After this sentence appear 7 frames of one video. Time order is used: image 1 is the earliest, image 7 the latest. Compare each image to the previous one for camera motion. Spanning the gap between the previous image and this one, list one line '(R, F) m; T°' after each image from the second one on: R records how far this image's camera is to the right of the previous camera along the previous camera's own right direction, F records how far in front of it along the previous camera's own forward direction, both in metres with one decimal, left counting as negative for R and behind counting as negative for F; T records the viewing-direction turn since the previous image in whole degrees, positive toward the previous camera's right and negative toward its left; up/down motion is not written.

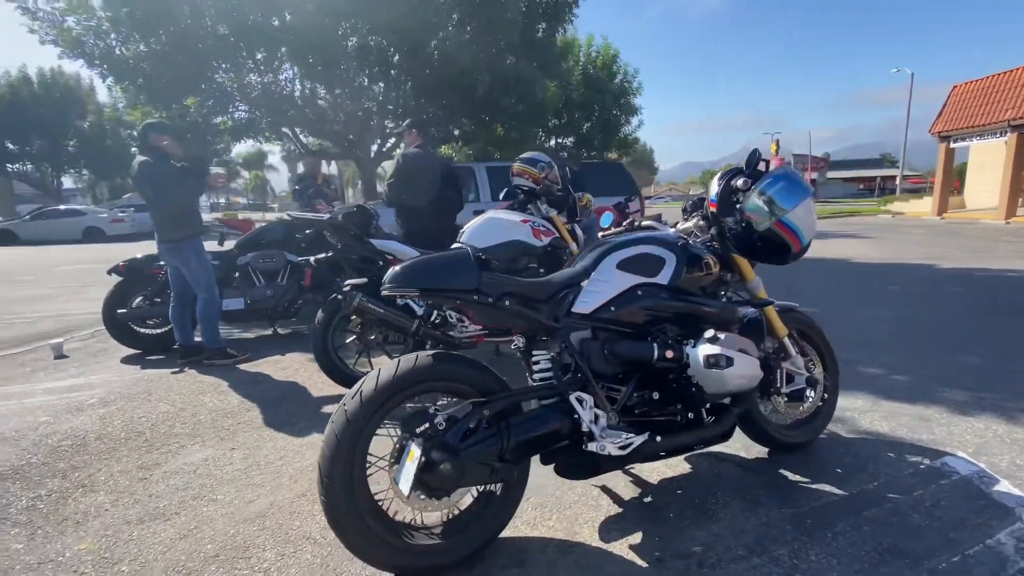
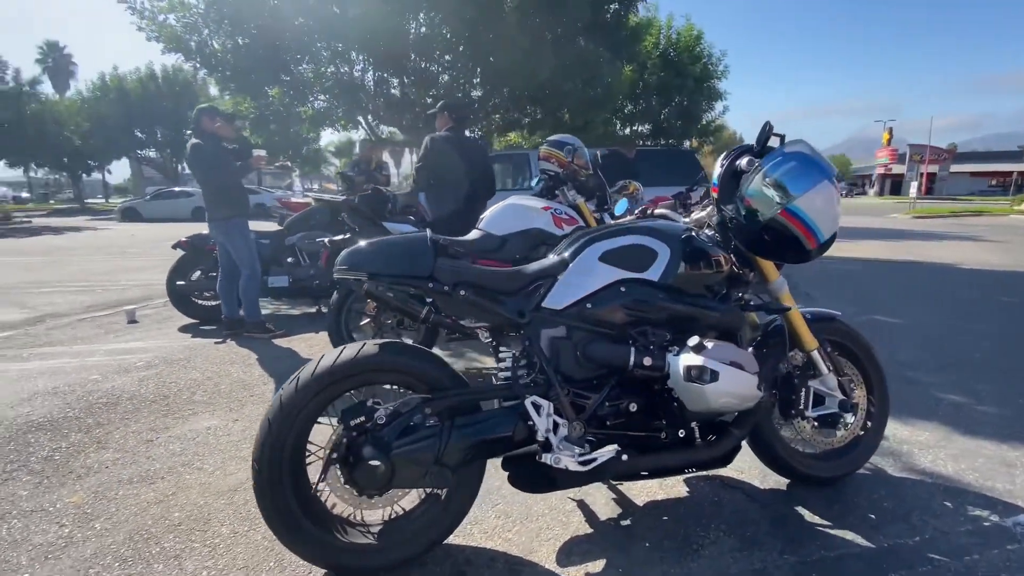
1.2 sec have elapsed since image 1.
(+0.6, +0.3) m; -9°
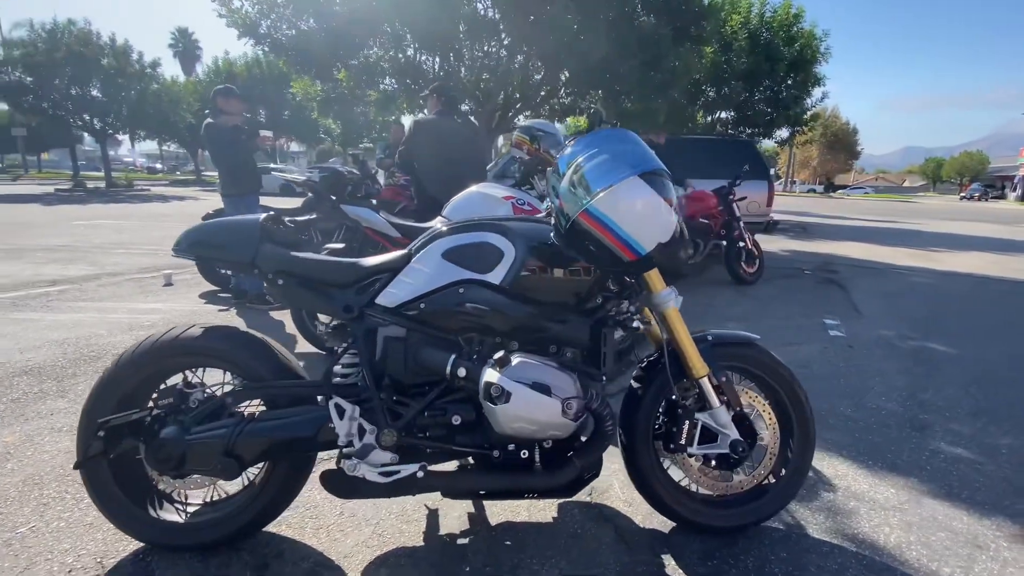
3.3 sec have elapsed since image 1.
(+1.3, +0.3) m; -9°
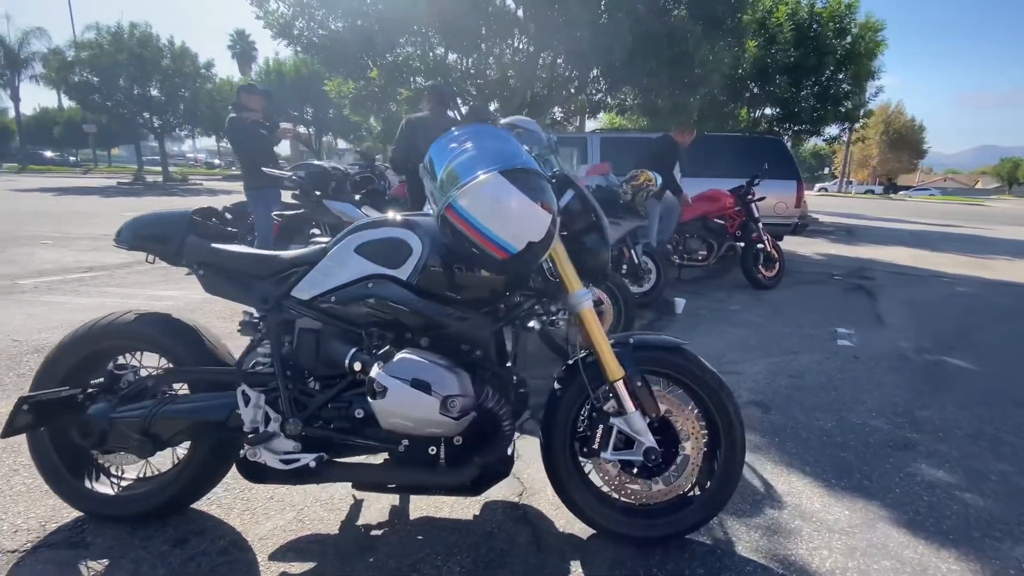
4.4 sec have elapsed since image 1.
(+0.7, 0.0) m; -5°
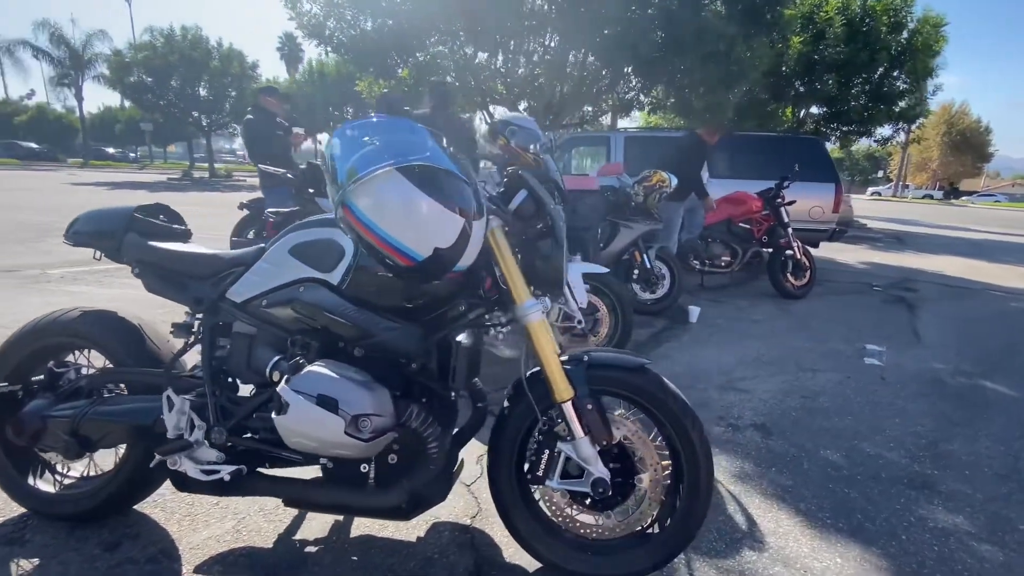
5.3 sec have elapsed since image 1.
(+0.5, +0.2) m; -4°
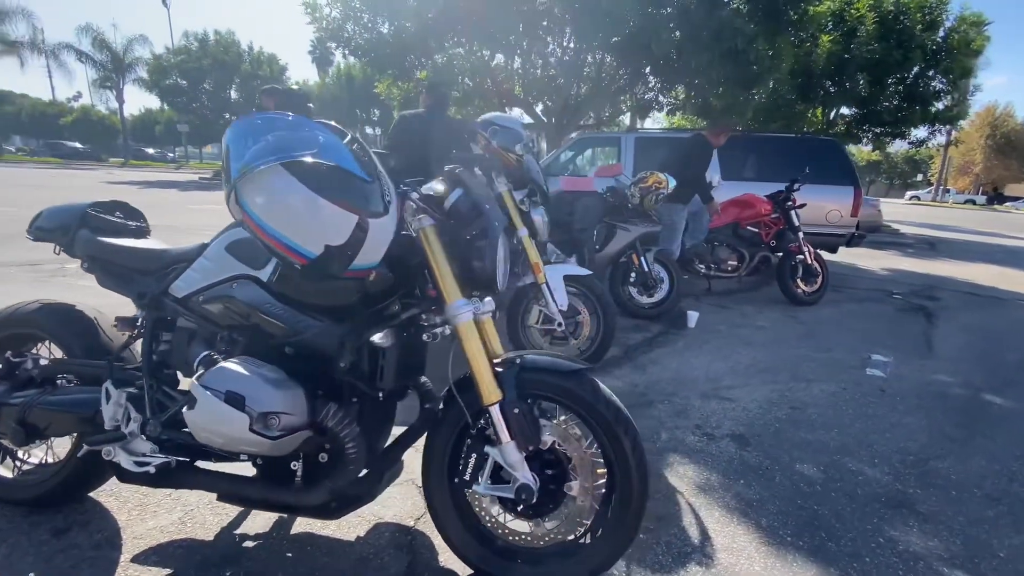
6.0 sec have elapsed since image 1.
(+0.5, +0.1) m; -3°
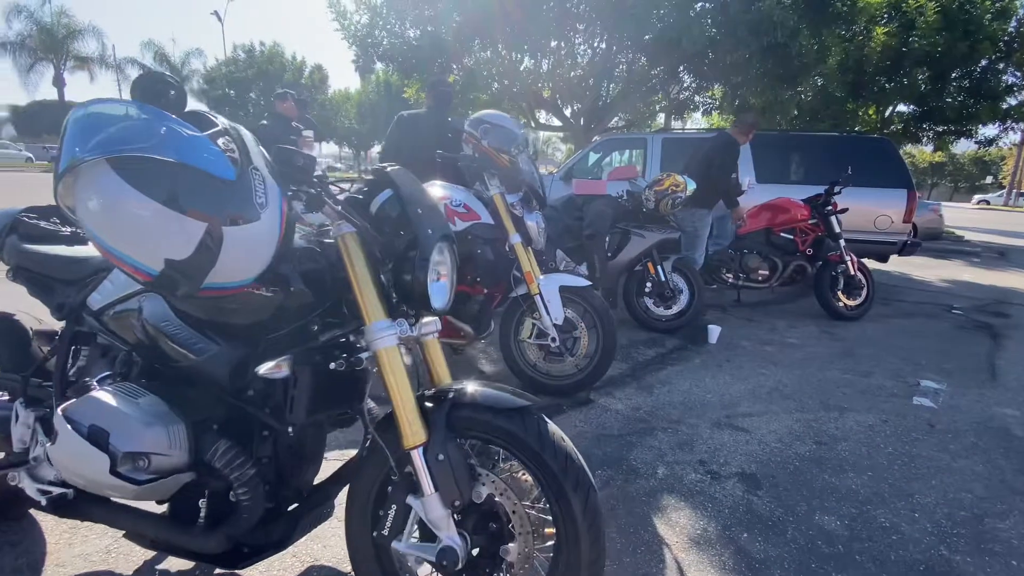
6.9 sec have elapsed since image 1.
(+0.4, +0.4) m; -5°
